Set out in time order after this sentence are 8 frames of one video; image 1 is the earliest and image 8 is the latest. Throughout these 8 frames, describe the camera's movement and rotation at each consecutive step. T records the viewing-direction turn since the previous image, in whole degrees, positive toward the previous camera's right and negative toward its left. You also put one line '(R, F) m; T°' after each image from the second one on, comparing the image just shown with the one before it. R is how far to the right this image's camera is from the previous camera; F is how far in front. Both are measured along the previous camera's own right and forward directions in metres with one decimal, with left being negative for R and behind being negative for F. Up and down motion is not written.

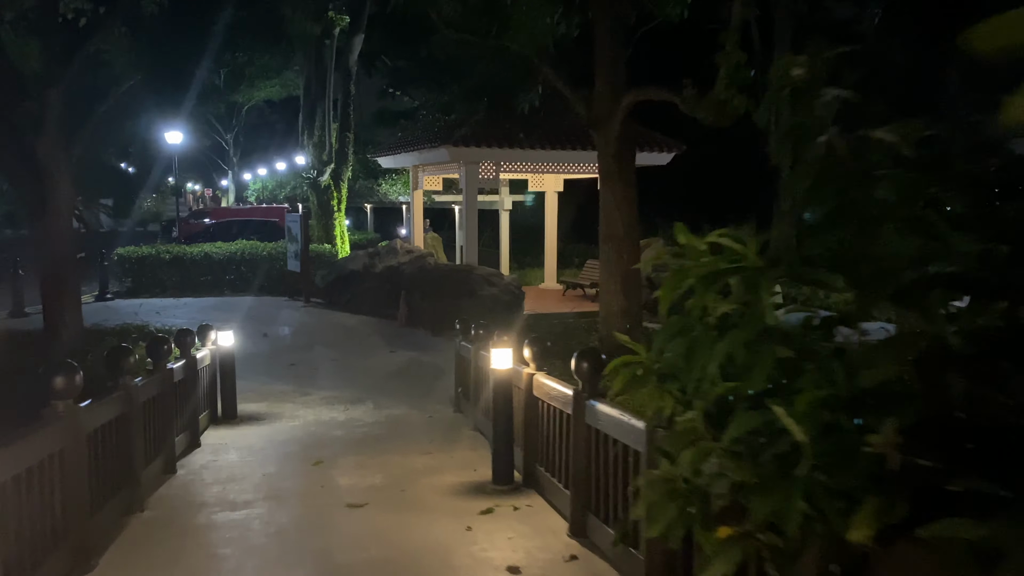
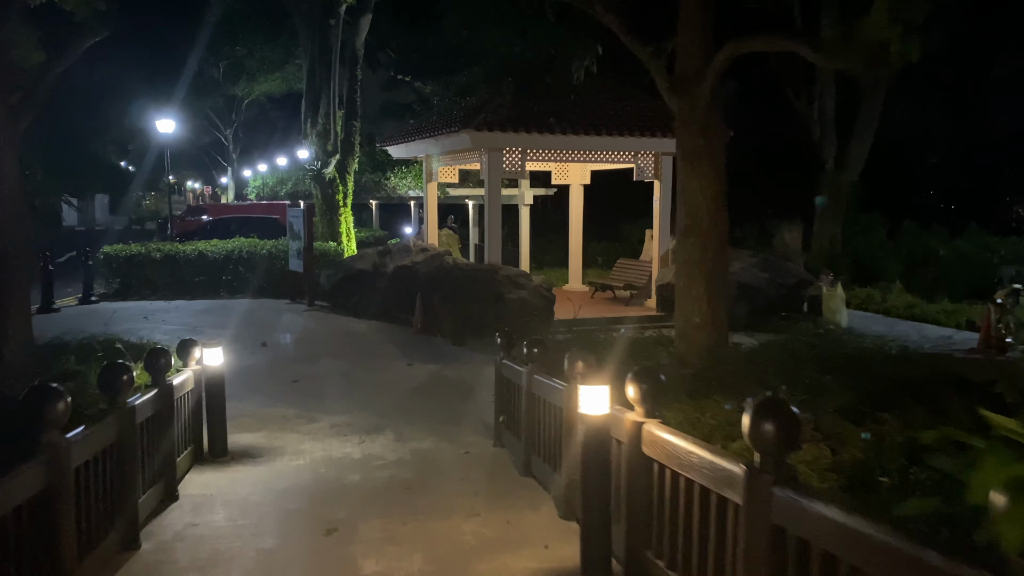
(-0.4, +1.6) m; 0°
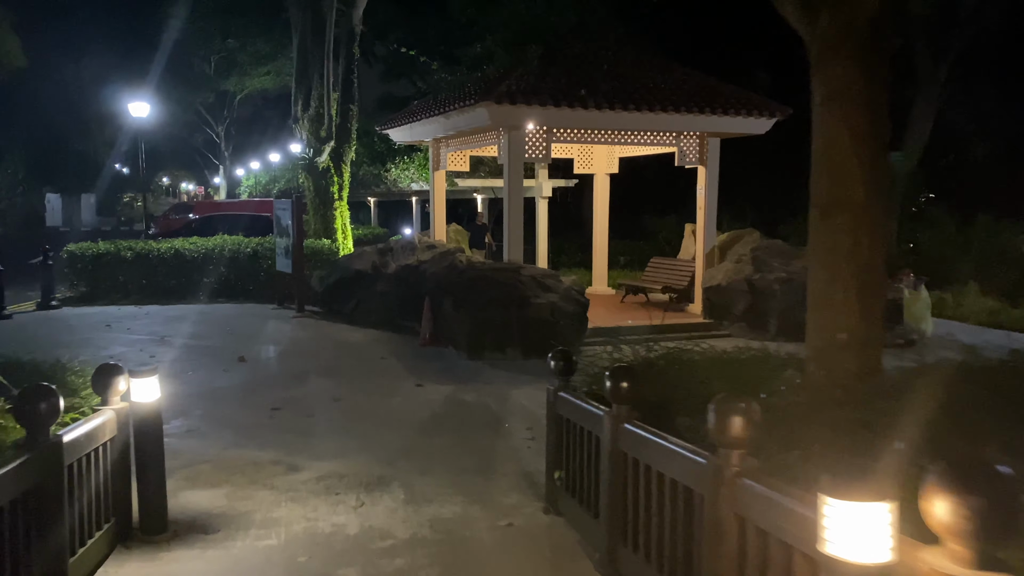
(-0.4, +2.1) m; 0°
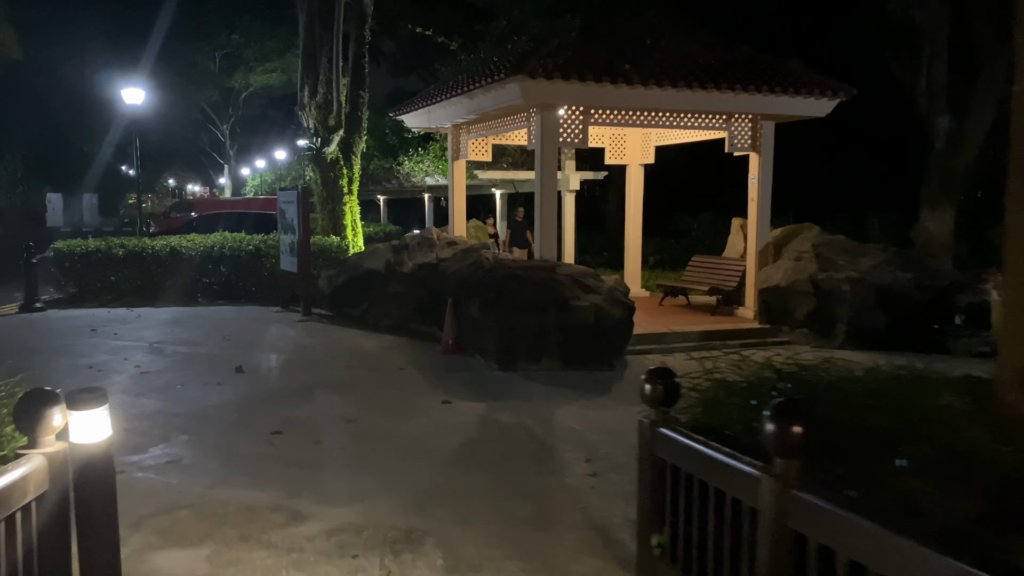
(-0.3, +1.3) m; 0°
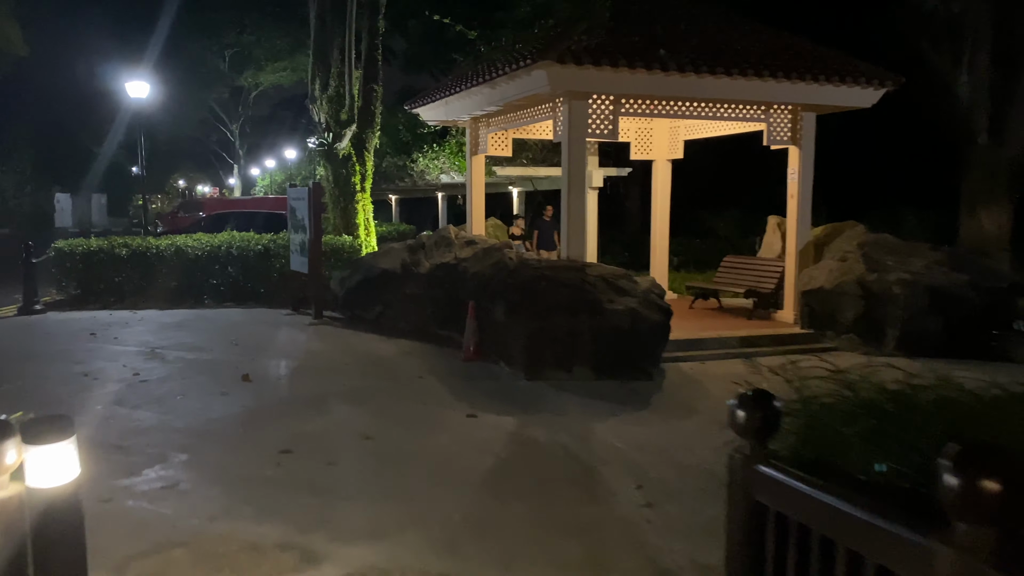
(-0.2, +0.7) m; -1°
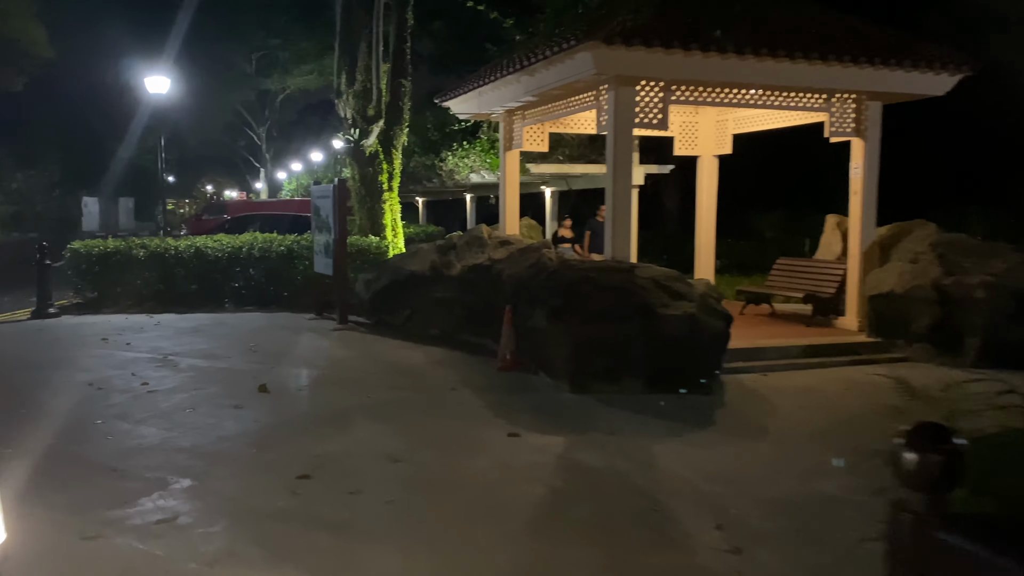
(-0.2, +0.8) m; -2°
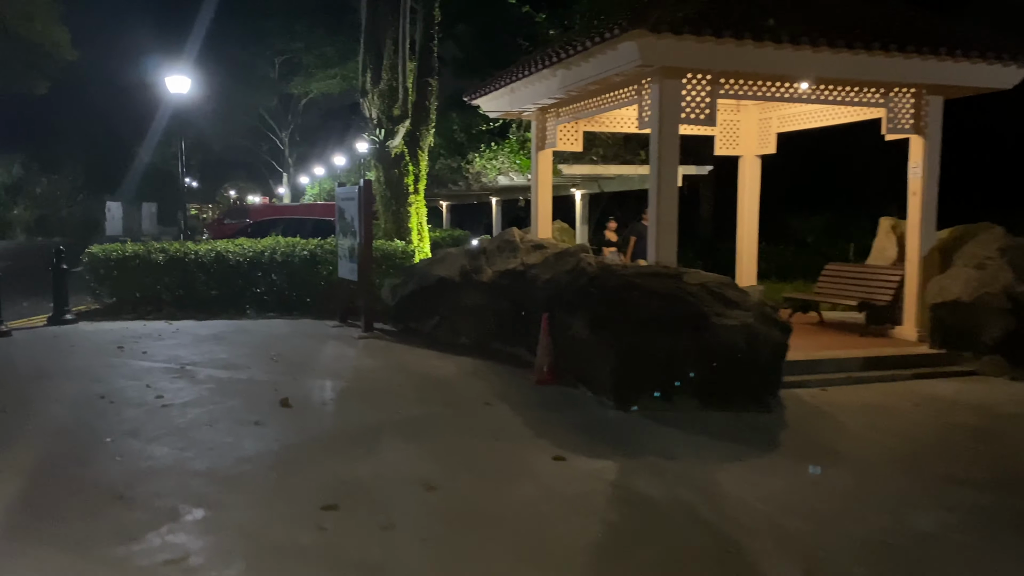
(-0.2, +0.6) m; -1°
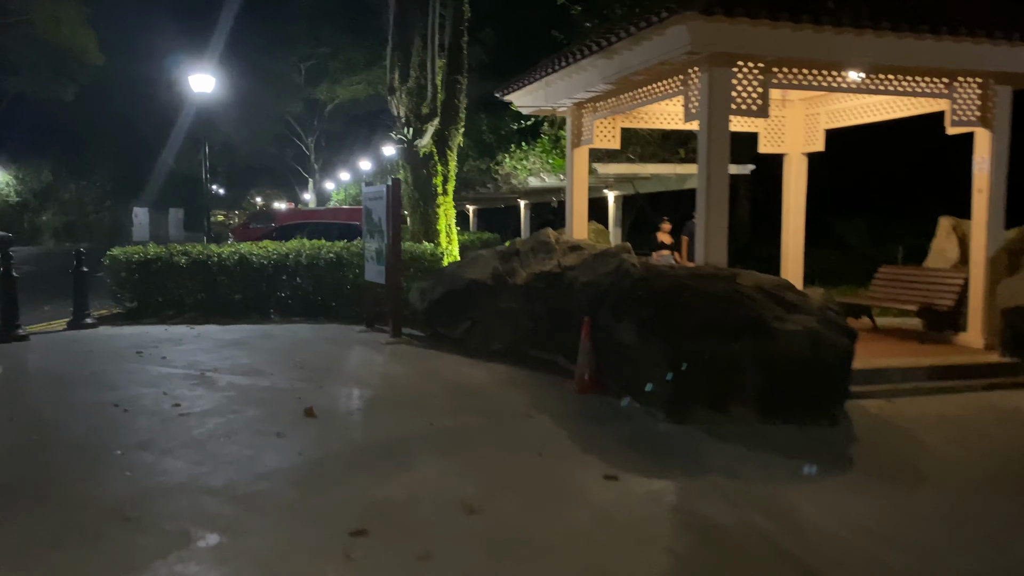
(-0.1, +0.5) m; -2°
